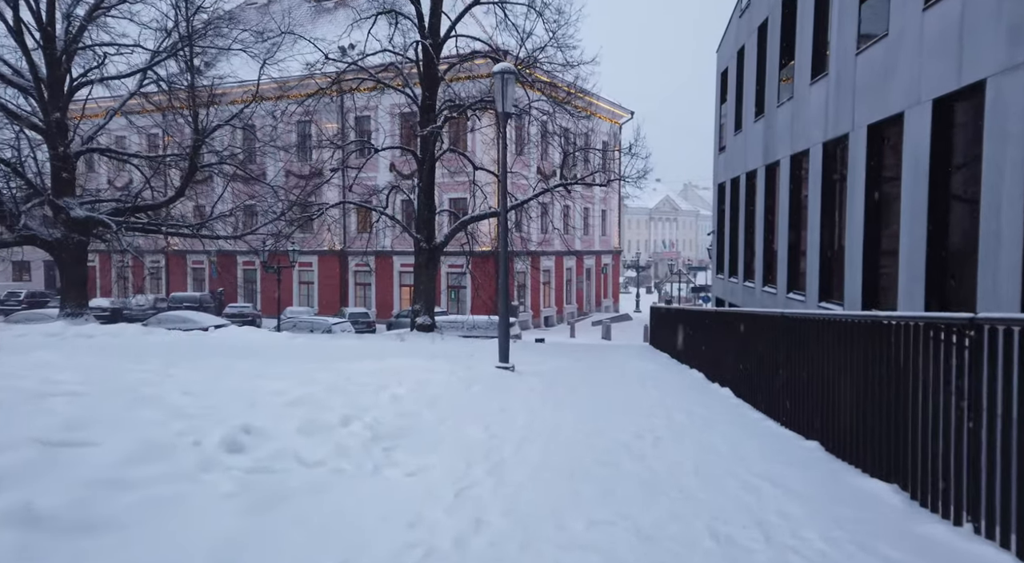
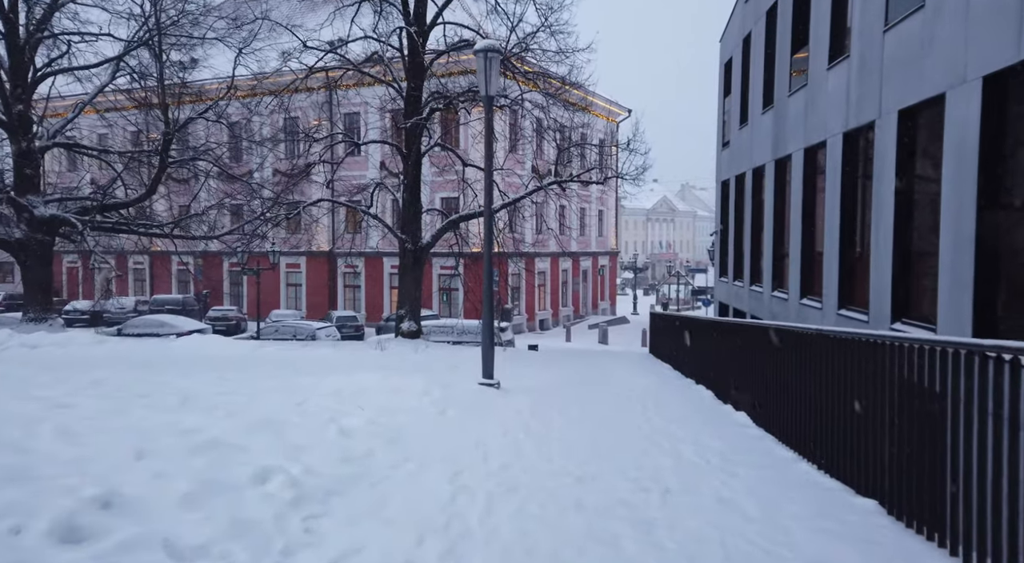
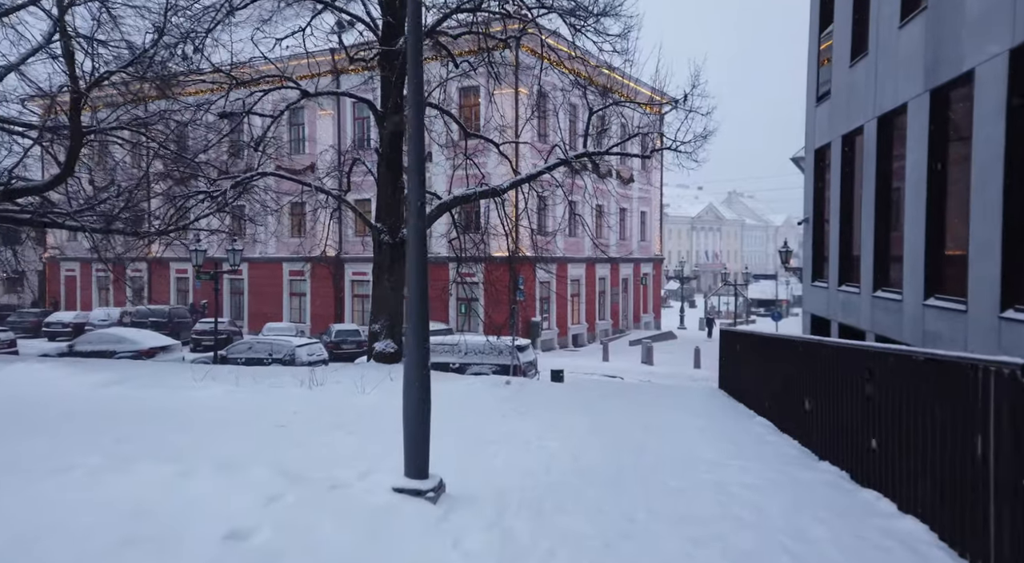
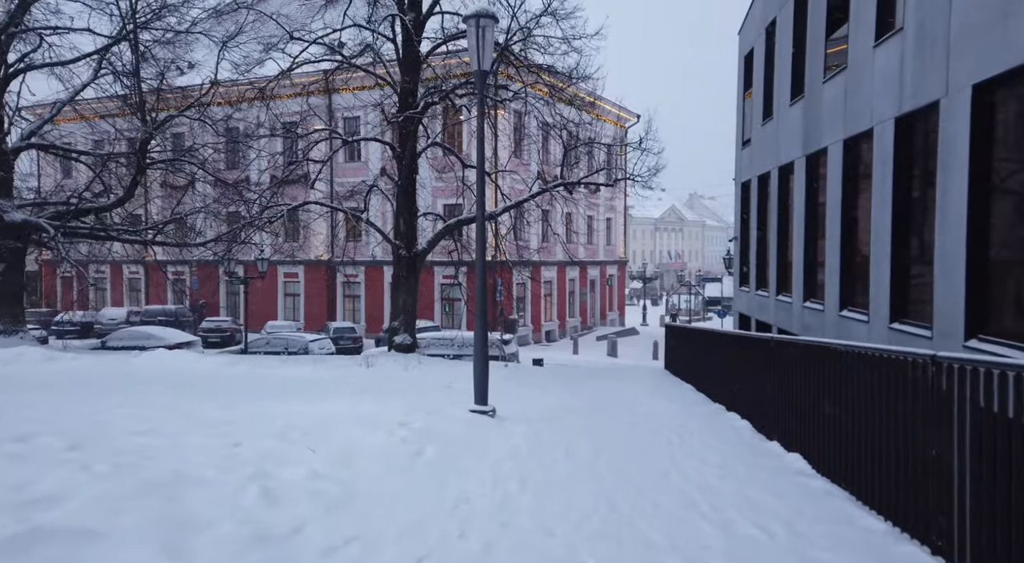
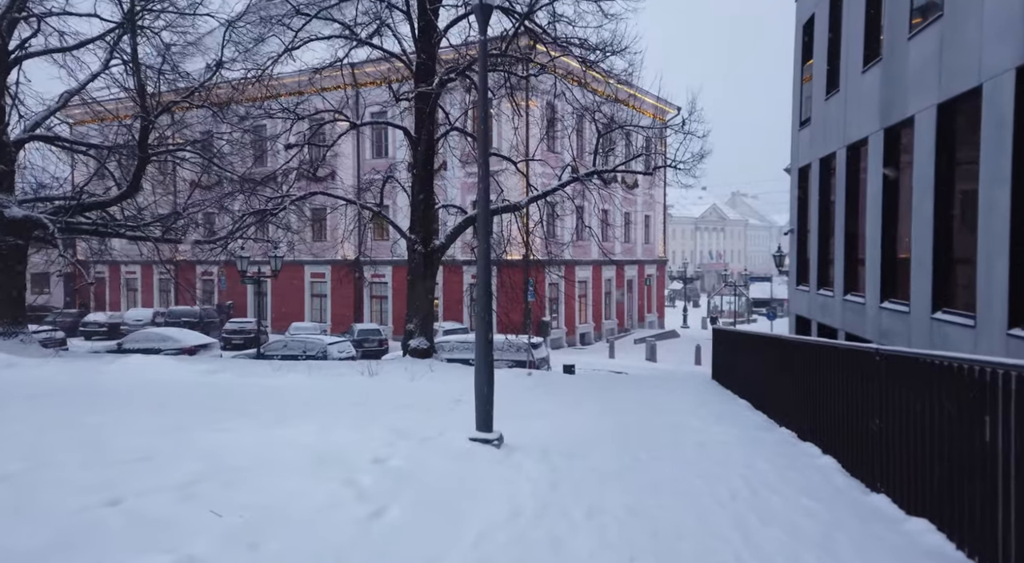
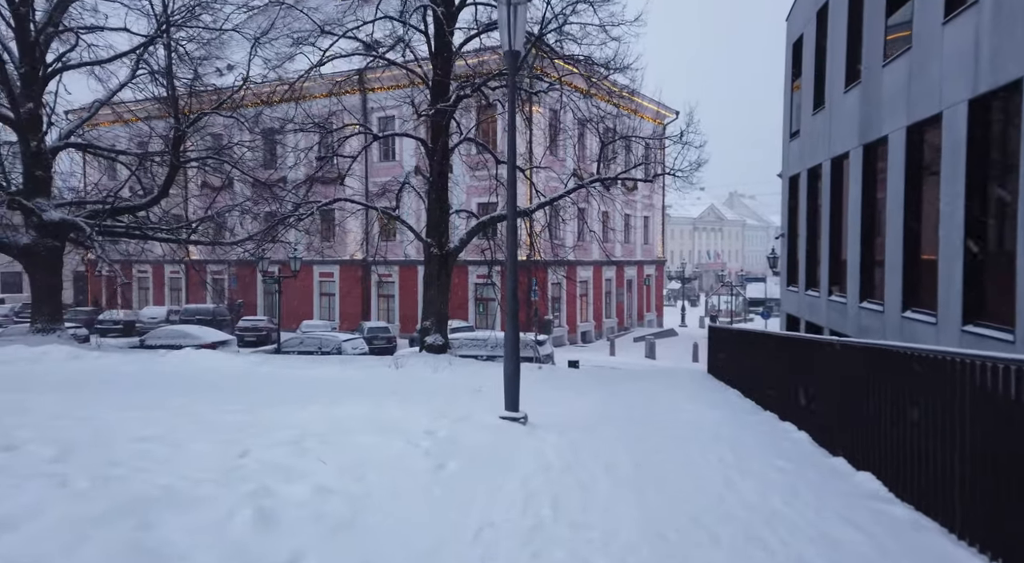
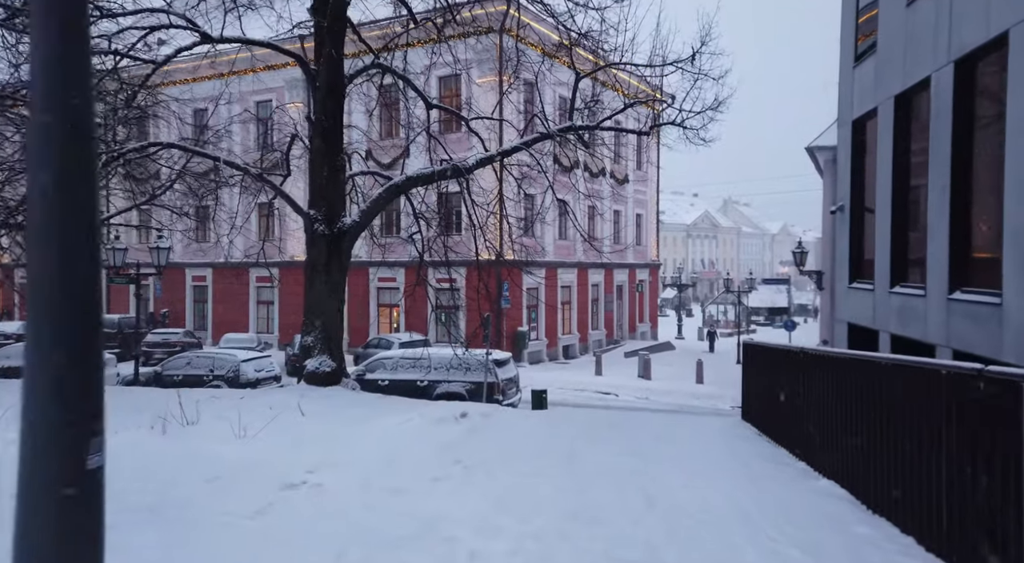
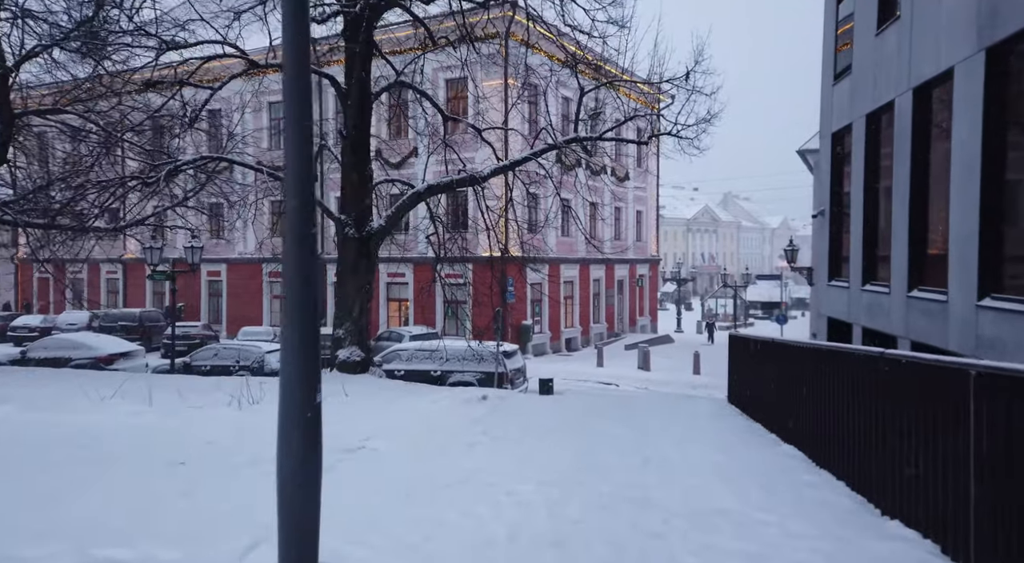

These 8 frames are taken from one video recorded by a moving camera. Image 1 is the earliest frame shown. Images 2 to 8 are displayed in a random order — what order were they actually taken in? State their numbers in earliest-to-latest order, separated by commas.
2, 4, 6, 5, 3, 8, 7
